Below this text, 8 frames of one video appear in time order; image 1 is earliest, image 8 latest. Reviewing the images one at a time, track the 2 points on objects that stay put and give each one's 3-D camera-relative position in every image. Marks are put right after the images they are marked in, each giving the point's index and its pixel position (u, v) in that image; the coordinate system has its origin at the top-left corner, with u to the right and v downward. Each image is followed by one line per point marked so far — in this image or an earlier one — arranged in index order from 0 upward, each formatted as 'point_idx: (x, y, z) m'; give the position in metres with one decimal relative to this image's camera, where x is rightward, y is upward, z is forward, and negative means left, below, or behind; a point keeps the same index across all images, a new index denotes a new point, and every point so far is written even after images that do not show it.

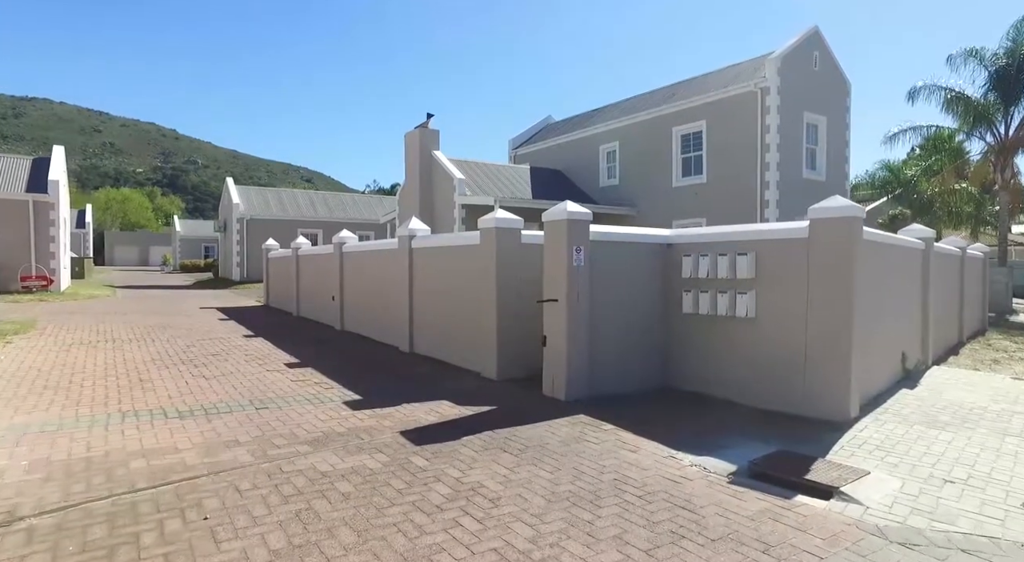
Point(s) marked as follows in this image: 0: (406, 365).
0: (-1.6, -1.3, +9.5) m
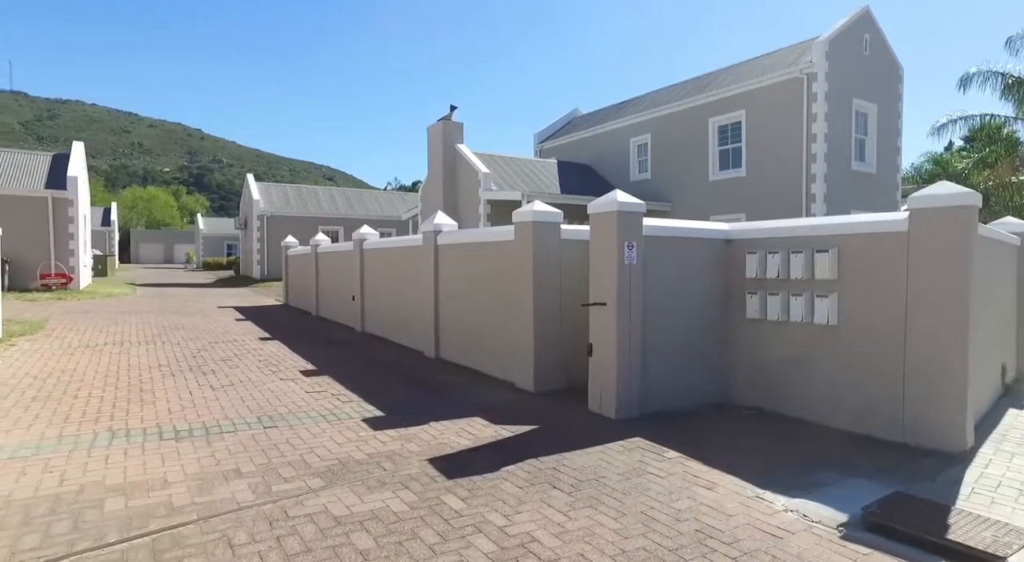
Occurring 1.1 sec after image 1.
0: (-1.1, -1.3, +8.6) m
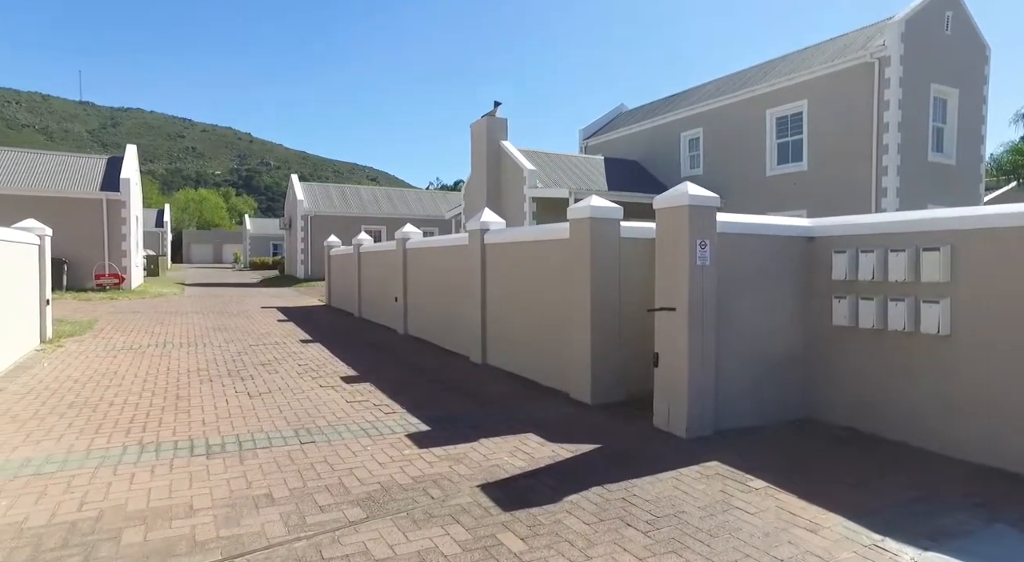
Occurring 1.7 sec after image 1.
0: (-0.4, -1.3, +8.1) m
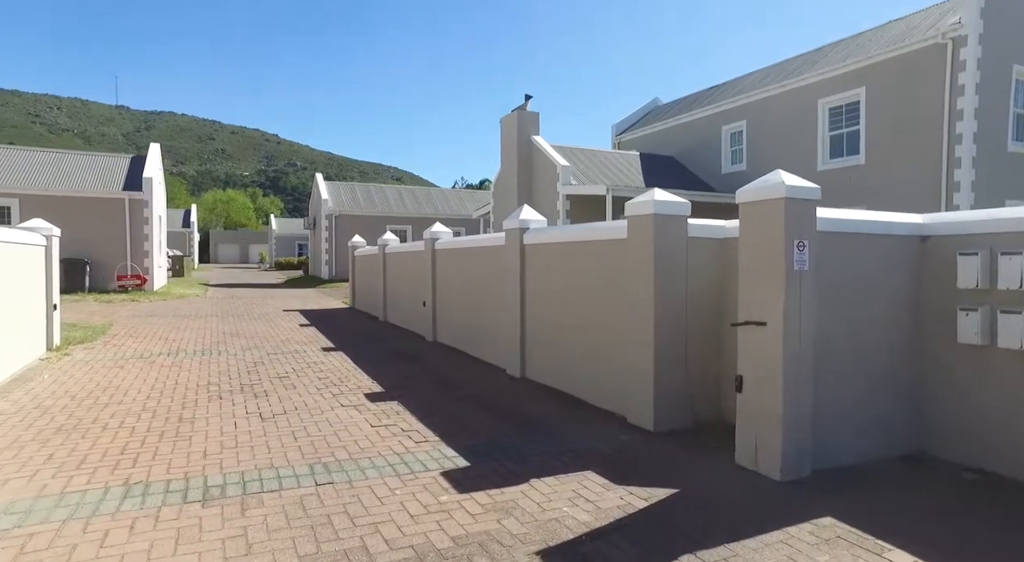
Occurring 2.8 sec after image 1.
0: (+0.1, -1.4, +7.2) m
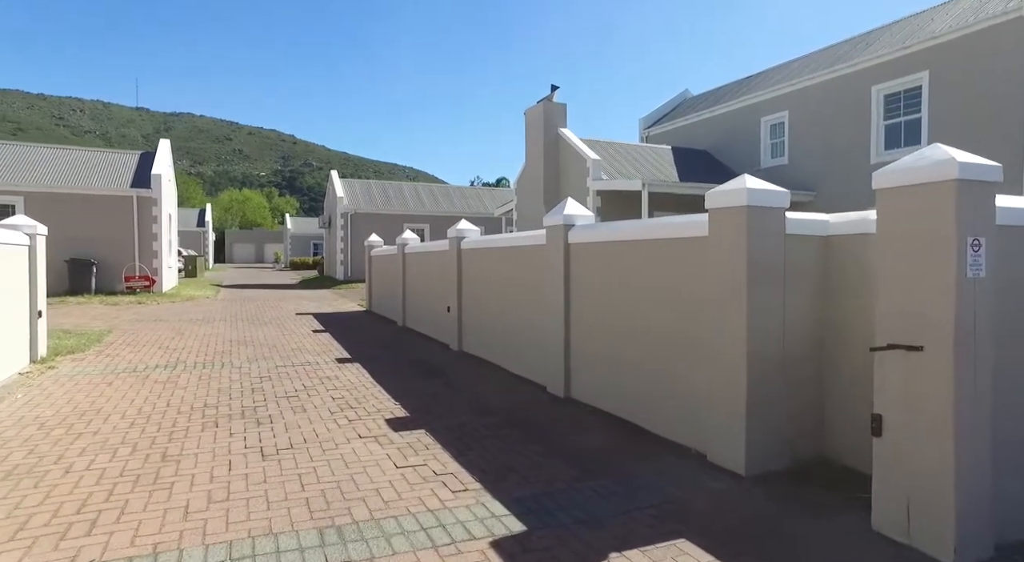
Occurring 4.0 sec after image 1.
0: (+0.6, -1.4, +6.0) m
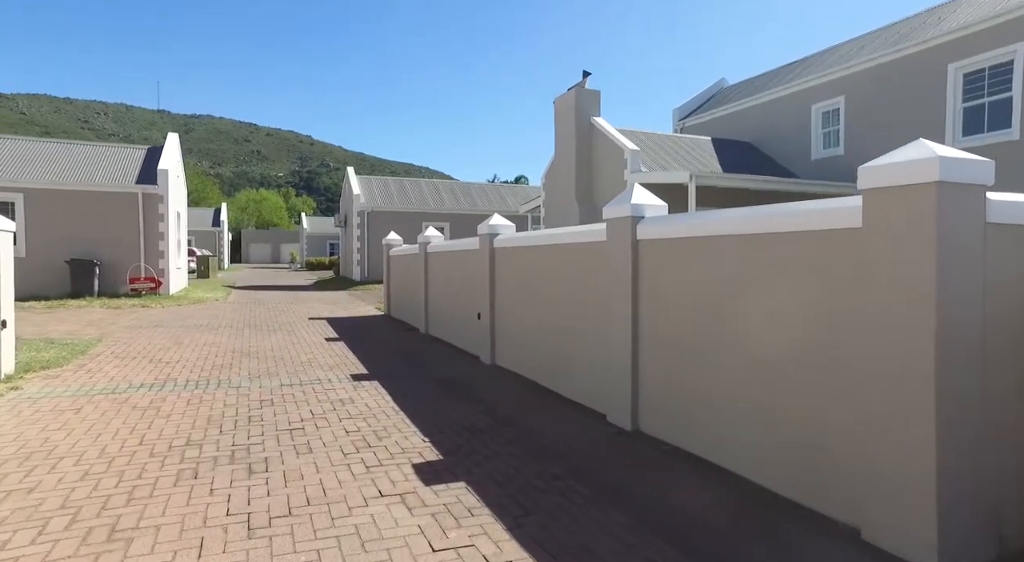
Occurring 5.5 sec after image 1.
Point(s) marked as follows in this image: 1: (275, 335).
0: (+1.1, -1.5, +4.6) m
1: (-4.6, -1.0, +12.1) m
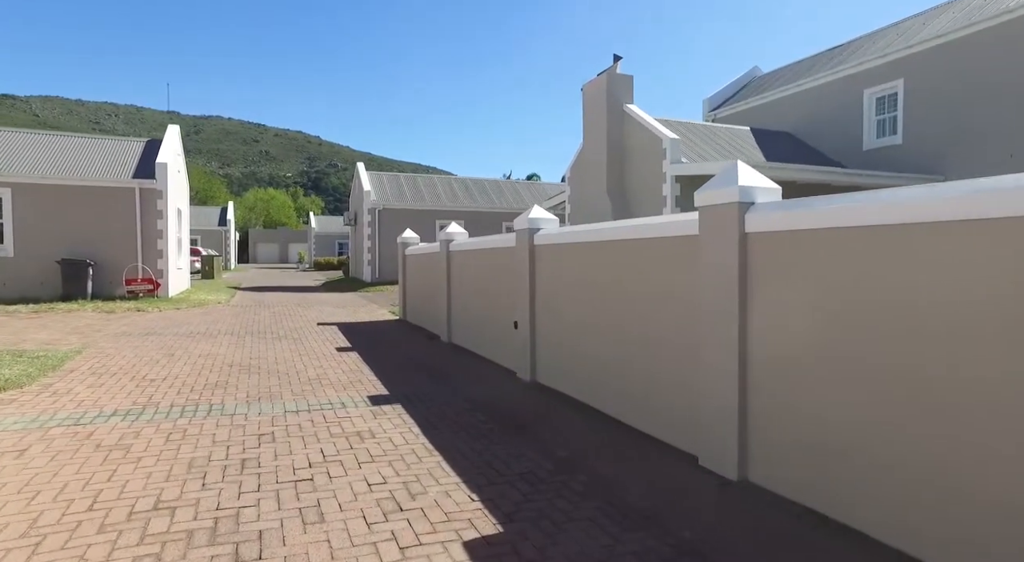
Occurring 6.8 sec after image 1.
0: (+1.6, -1.5, +3.1) m
1: (-4.0, -1.1, +10.7) m
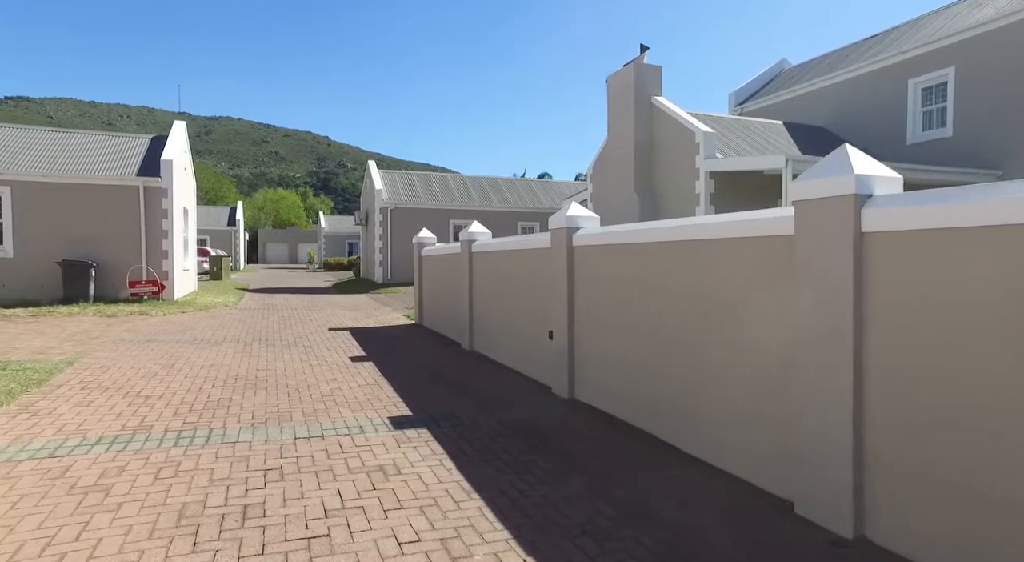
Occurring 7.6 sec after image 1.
0: (+1.9, -1.6, +2.2) m
1: (-3.5, -1.1, +9.9) m
